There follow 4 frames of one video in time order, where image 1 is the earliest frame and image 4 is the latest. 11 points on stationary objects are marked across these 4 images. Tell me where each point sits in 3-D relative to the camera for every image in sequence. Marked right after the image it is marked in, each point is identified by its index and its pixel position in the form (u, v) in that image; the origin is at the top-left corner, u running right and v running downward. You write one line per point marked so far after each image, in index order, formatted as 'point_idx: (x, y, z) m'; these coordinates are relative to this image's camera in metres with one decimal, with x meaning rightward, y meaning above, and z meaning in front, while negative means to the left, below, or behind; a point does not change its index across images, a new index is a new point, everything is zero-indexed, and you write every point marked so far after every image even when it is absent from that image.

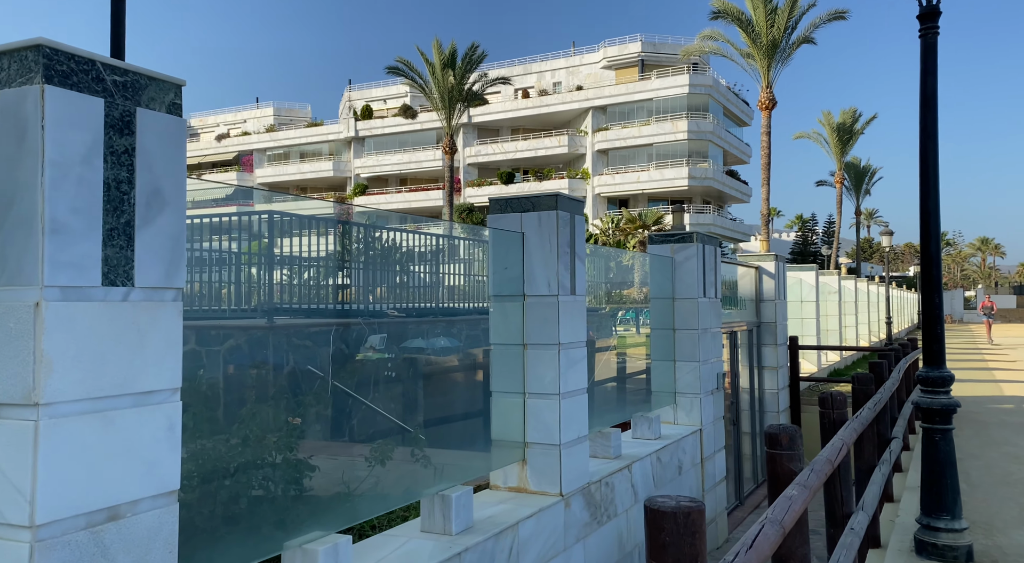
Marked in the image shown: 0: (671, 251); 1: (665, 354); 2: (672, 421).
0: (+1.8, +0.4, +10.5) m
1: (+1.7, -0.8, +10.3) m
2: (+1.8, -1.6, +10.5) m
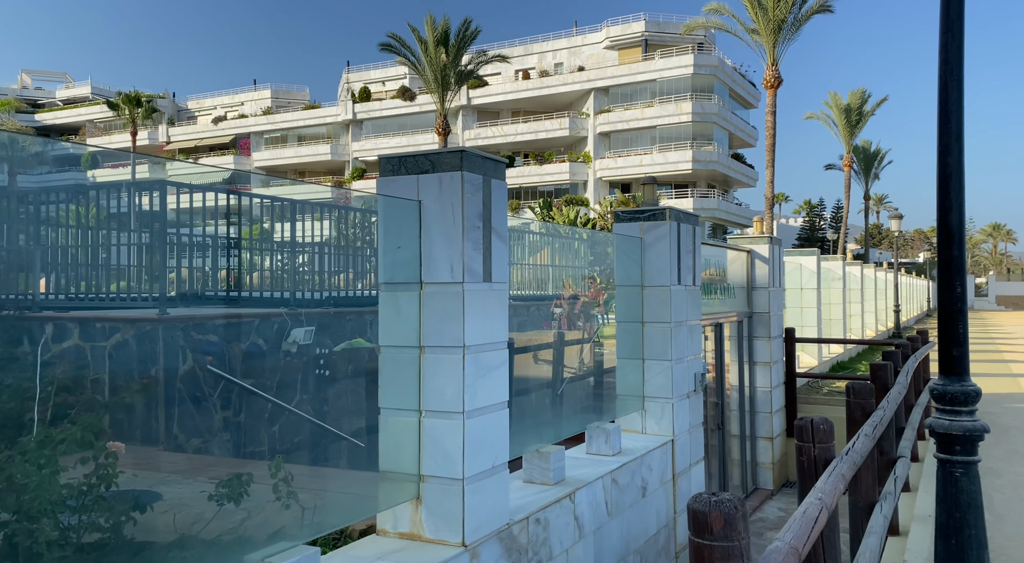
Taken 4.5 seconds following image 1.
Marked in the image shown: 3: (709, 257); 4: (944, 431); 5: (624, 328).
0: (+1.3, +0.5, +9.0) m
1: (+1.2, -0.7, +8.8) m
2: (+1.3, -1.5, +9.0) m
3: (+2.7, +0.3, +11.9) m
4: (+2.8, -1.0, +6.0) m
5: (+1.1, -0.5, +8.7) m
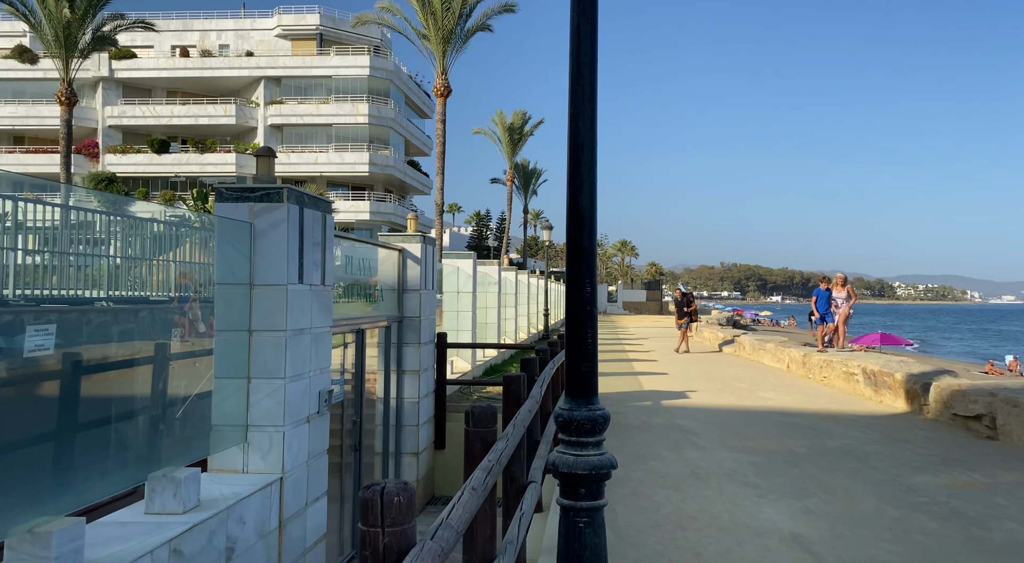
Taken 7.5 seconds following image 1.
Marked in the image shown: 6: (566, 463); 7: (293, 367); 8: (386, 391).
0: (-2.0, +0.5, +7.1) m
1: (-2.1, -0.7, +6.9) m
2: (-2.1, -1.5, +7.1) m
3: (-1.8, +0.3, +10.3) m
4: (+0.3, -1.0, +4.7) m
5: (-2.2, -0.4, +6.8) m
6: (+0.3, -1.0, +4.9) m
7: (-1.7, -0.7, +7.1) m
8: (-1.6, -1.5, +11.8) m
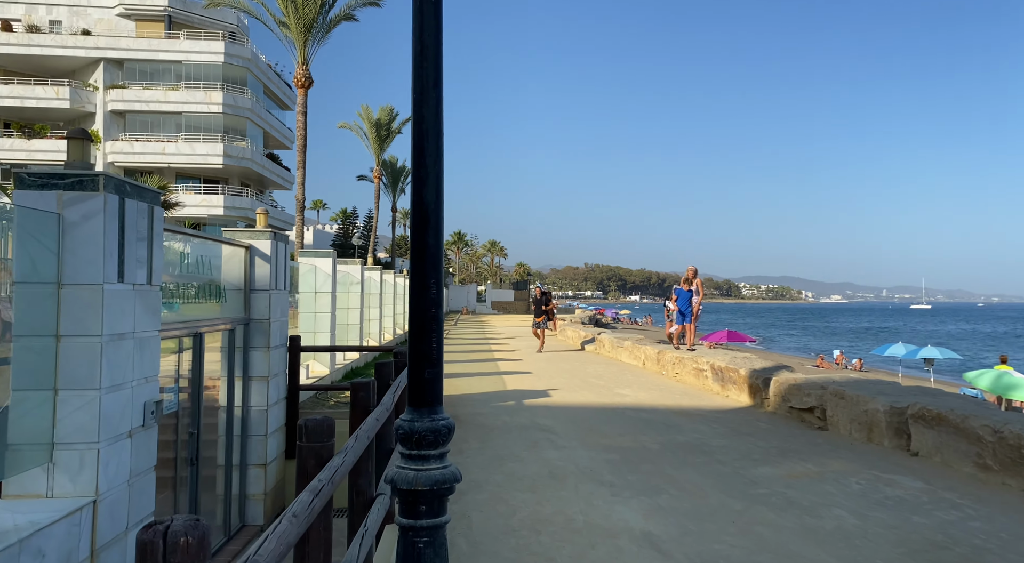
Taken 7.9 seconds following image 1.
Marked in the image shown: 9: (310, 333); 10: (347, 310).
0: (-3.1, +0.5, +6.3) m
1: (-3.2, -0.7, +6.1) m
2: (-3.2, -1.5, +6.2) m
3: (-3.4, +0.3, +9.5) m
4: (-0.5, -1.0, +4.3) m
5: (-3.2, -0.4, +5.9) m
6: (-0.5, -1.0, +4.5) m
7: (-2.9, -0.7, +6.4) m
8: (-3.5, -1.4, +11.0) m
9: (-3.9, -1.0, +17.3) m
10: (-3.7, -0.6, +19.9) m
